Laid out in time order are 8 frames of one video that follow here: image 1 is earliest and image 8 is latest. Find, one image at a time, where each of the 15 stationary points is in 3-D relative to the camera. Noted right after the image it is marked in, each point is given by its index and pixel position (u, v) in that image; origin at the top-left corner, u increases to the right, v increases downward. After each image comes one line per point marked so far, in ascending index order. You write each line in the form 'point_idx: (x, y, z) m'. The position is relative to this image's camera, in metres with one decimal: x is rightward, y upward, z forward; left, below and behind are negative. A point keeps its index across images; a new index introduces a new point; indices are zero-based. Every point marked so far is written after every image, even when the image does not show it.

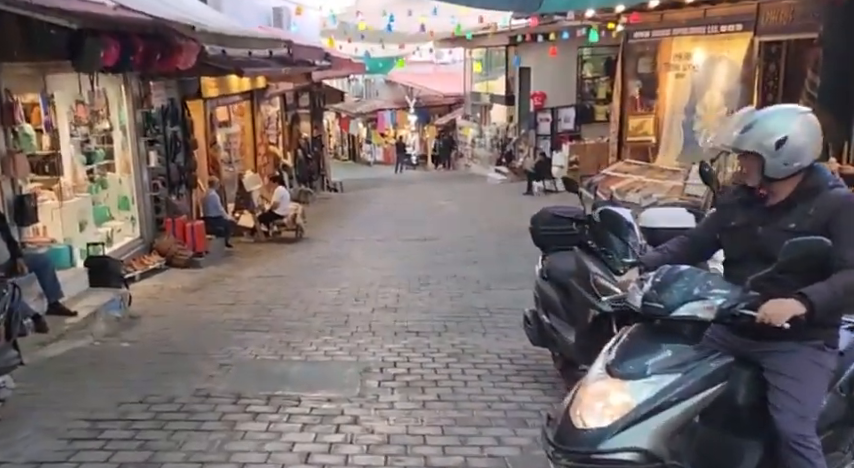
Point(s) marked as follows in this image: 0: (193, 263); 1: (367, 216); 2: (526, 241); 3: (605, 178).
0: (-2.8, -0.4, +10.7) m
1: (-1.2, +0.3, +17.2) m
2: (+1.5, -0.1, +13.2) m
3: (+3.3, +1.1, +17.3) m
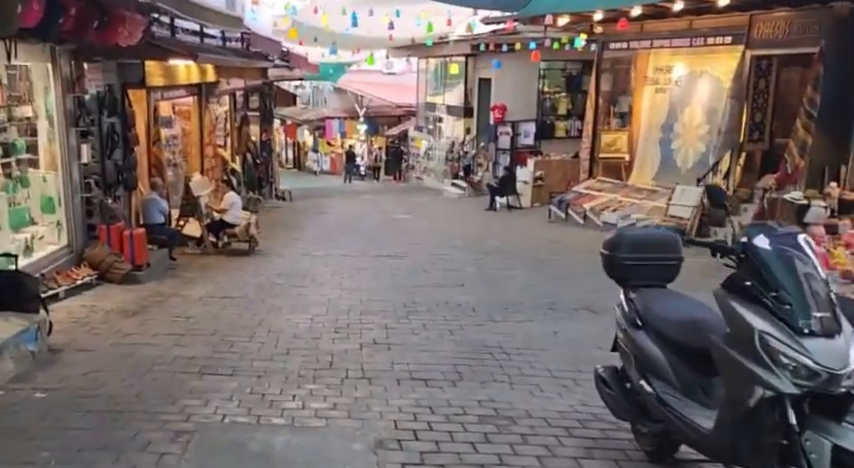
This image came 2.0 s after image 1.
0: (-3.0, -0.5, +9.1) m
1: (-1.8, +0.1, +15.7) m
2: (+1.1, -0.4, +11.9) m
3: (+2.7, +0.7, +16.2) m
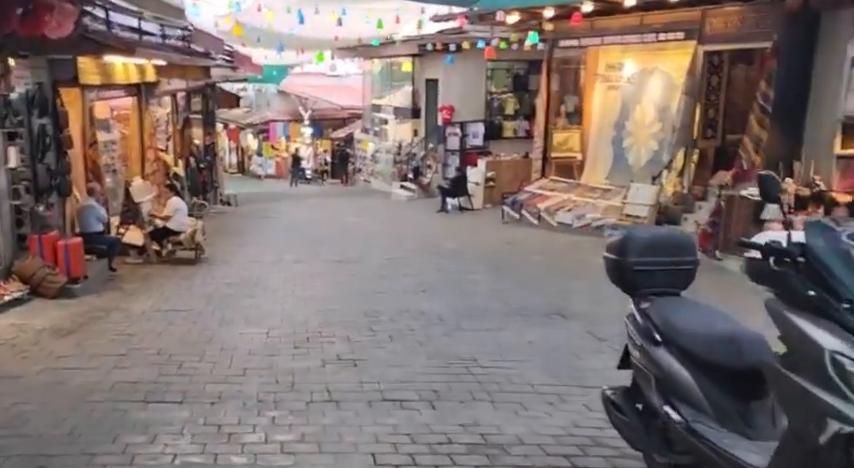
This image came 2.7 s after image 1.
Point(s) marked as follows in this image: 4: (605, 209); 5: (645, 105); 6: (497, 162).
0: (-3.4, -0.6, +8.4) m
1: (-2.6, 0.0, +15.1) m
2: (+0.5, -0.4, +11.4) m
3: (+1.8, +0.7, +15.8) m
4: (+2.8, +0.4, +14.2) m
5: (+3.5, +2.1, +14.4) m
6: (+1.5, +1.6, +19.2) m
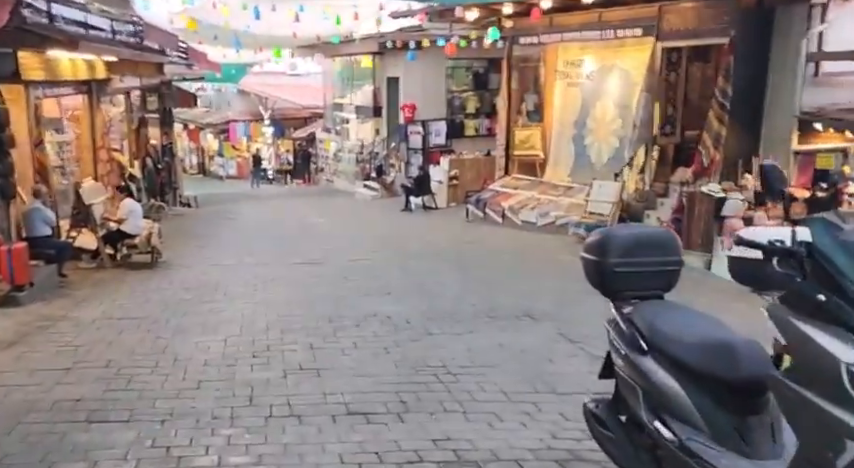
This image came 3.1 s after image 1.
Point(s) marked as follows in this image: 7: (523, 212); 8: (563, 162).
0: (-3.7, -0.6, +8.0) m
1: (-3.2, 0.0, +14.7) m
2: (+0.1, -0.4, +11.2) m
3: (+1.2, +0.7, +15.6) m
4: (+2.3, +0.4, +14.0) m
5: (+2.9, +2.1, +14.2) m
6: (+0.7, +1.6, +18.9) m
7: (+1.5, +0.4, +14.3) m
8: (+2.3, +1.2, +15.2) m
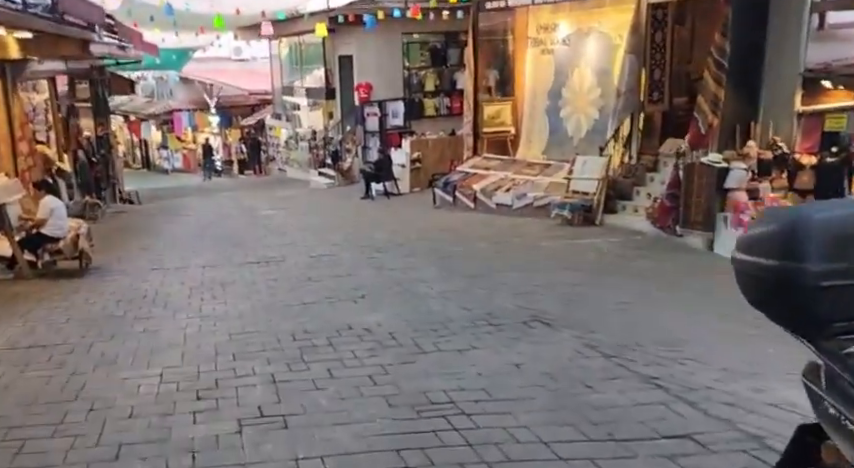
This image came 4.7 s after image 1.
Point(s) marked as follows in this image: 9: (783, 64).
0: (-3.9, -0.7, +6.4) m
1: (-3.7, 0.0, +13.1) m
2: (-0.2, -0.3, +9.8) m
3: (+0.6, +0.9, +14.2) m
4: (+1.8, +0.7, +12.7) m
5: (+2.3, +2.4, +12.9) m
6: (-0.1, +1.9, +17.5) m
7: (+1.0, +0.6, +12.9) m
8: (+1.7, +1.5, +13.9) m
9: (+4.2, +1.9, +10.2) m
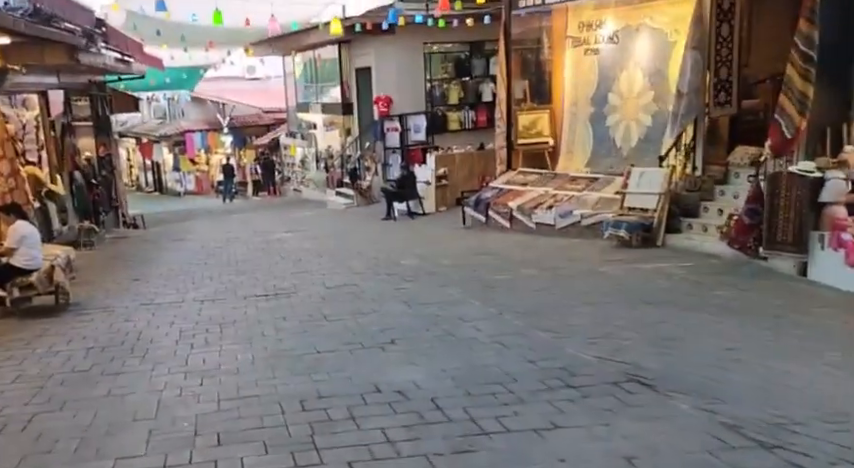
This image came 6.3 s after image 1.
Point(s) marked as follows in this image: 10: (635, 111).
0: (-3.6, -0.9, +4.9) m
1: (-3.3, -0.4, +11.6) m
2: (+0.1, -0.5, +8.3) m
3: (+1.0, +0.6, +12.7) m
4: (+2.2, +0.4, +11.2) m
5: (+2.7, +2.1, +11.4) m
6: (+0.4, +1.4, +16.1) m
7: (+1.4, +0.3, +11.4) m
8: (+2.1, +1.2, +12.4) m
9: (+4.5, +1.7, +8.6) m
10: (+2.7, +1.6, +11.4) m
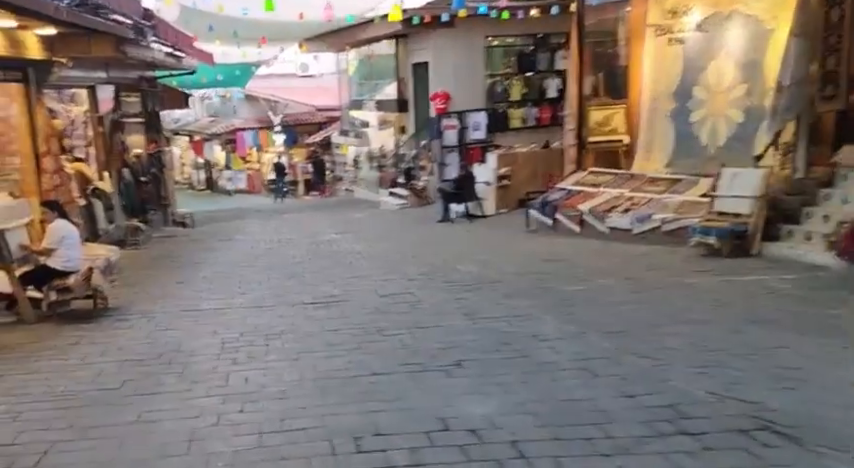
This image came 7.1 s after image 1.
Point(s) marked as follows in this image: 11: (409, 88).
0: (-3.2, -0.9, +4.3) m
1: (-2.5, -0.4, +11.0) m
2: (+0.7, -0.6, +7.4) m
3: (+1.9, +0.5, +11.8) m
4: (+2.9, +0.3, +10.2) m
5: (+3.5, +2.0, +10.4) m
6: (+1.5, +1.4, +15.2) m
7: (+2.2, +0.2, +10.5) m
8: (+3.0, +1.1, +11.4) m
9: (+5.2, +1.6, +7.5) m
10: (+3.5, +1.5, +10.4) m
11: (-0.4, +3.3, +19.8) m
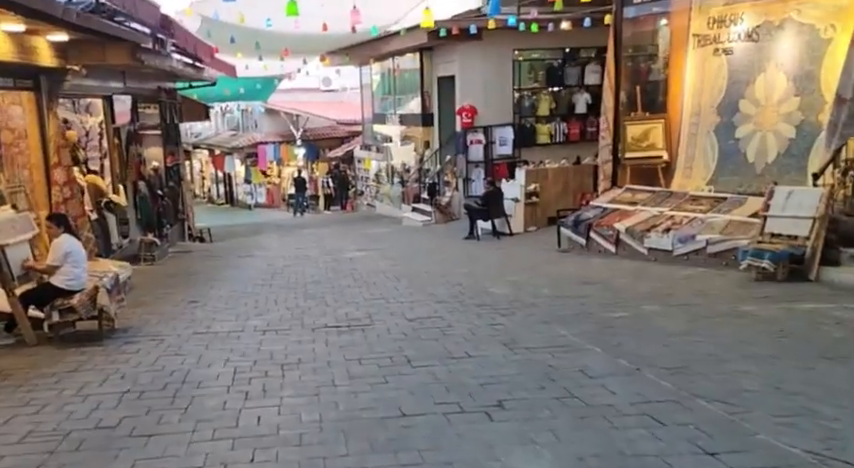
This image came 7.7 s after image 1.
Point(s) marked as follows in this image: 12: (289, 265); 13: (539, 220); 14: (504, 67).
0: (-3.0, -1.0, +3.7) m
1: (-2.2, -0.6, +10.4) m
2: (+0.9, -0.7, +6.8) m
3: (+2.2, +0.2, +11.1) m
4: (+3.2, +0.1, +9.5) m
5: (+3.8, +1.8, +9.7) m
6: (+1.9, +1.1, +14.5) m
7: (+2.5, 0.0, +9.8) m
8: (+3.3, +0.9, +10.7) m
9: (+5.4, +1.4, +6.8) m
10: (+3.8, +1.3, +9.7) m
11: (+0.2, +2.9, +19.3) m
12: (-1.9, -0.4, +12.0) m
13: (+1.8, +0.2, +14.4) m
14: (+1.4, +3.1, +16.5) m
